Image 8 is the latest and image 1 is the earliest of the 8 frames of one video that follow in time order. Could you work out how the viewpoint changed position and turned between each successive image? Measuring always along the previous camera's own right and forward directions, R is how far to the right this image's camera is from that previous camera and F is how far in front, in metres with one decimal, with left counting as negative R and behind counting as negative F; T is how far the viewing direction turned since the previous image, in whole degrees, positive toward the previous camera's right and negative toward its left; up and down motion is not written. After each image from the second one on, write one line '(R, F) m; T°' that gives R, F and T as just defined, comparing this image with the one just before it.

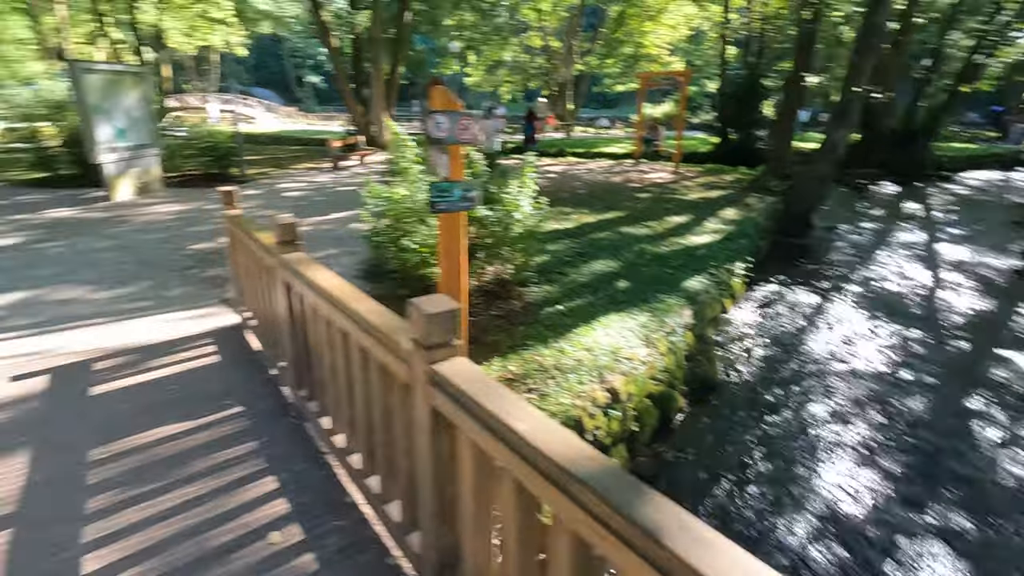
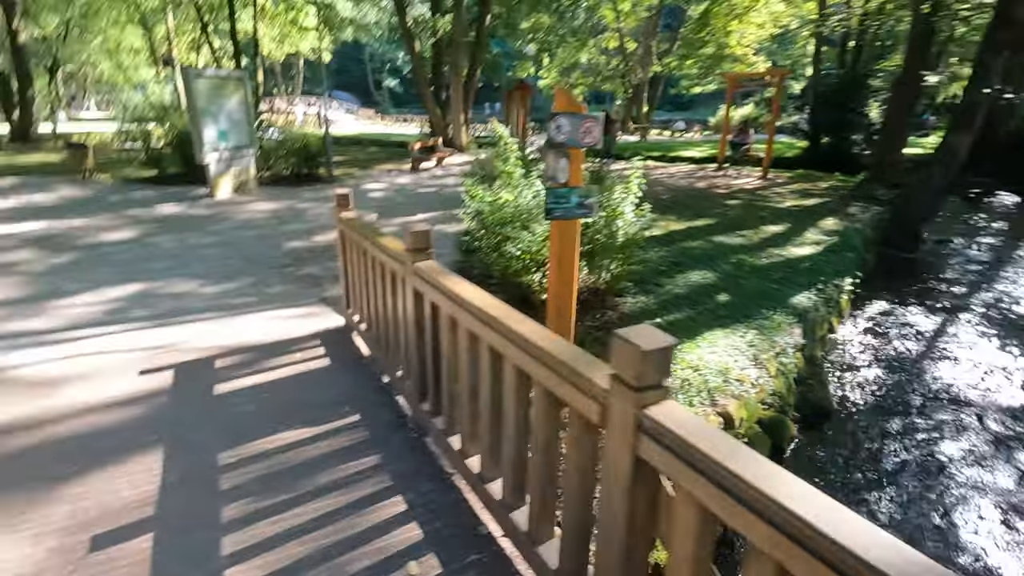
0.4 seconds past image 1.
(-0.4, +0.2) m; -7°
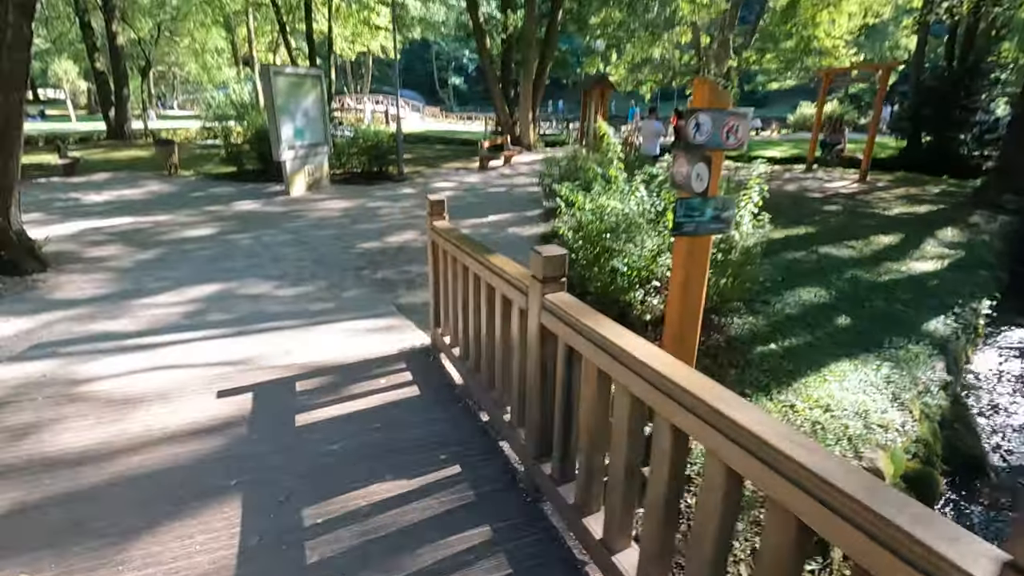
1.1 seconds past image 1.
(-0.4, +0.5) m; -6°
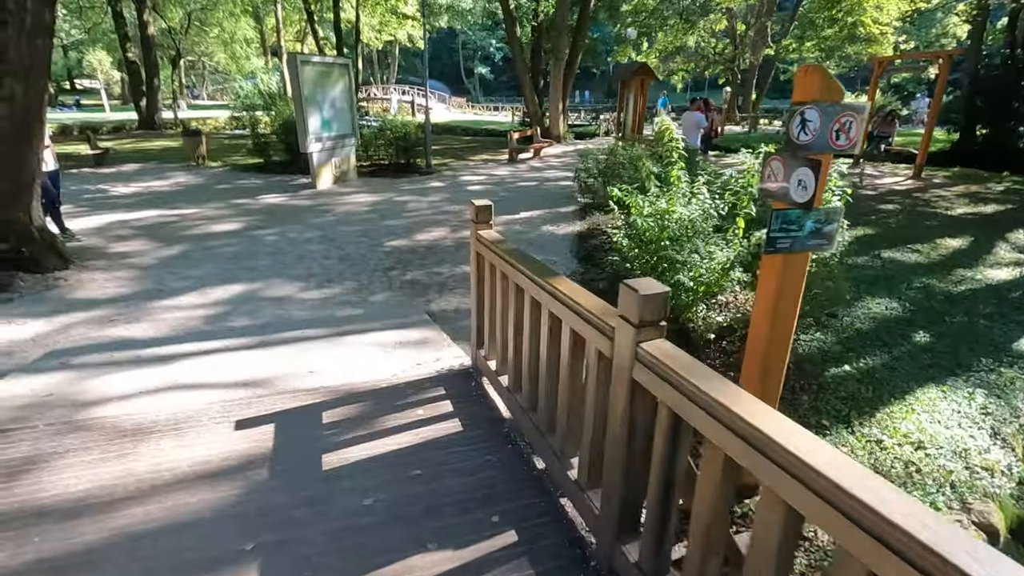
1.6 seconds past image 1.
(-0.2, +0.4) m; -2°
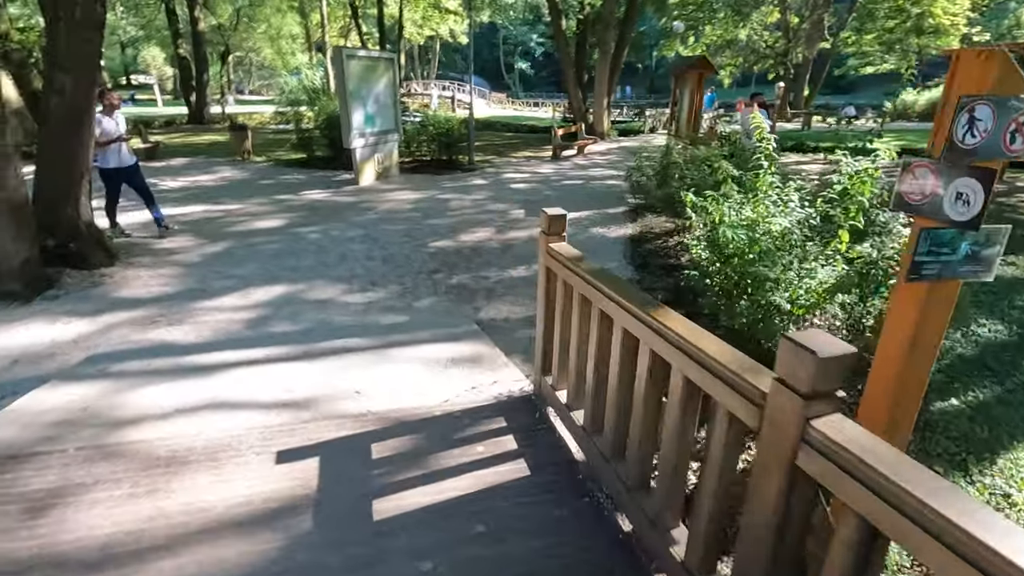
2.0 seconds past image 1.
(-0.2, +0.4) m; -4°
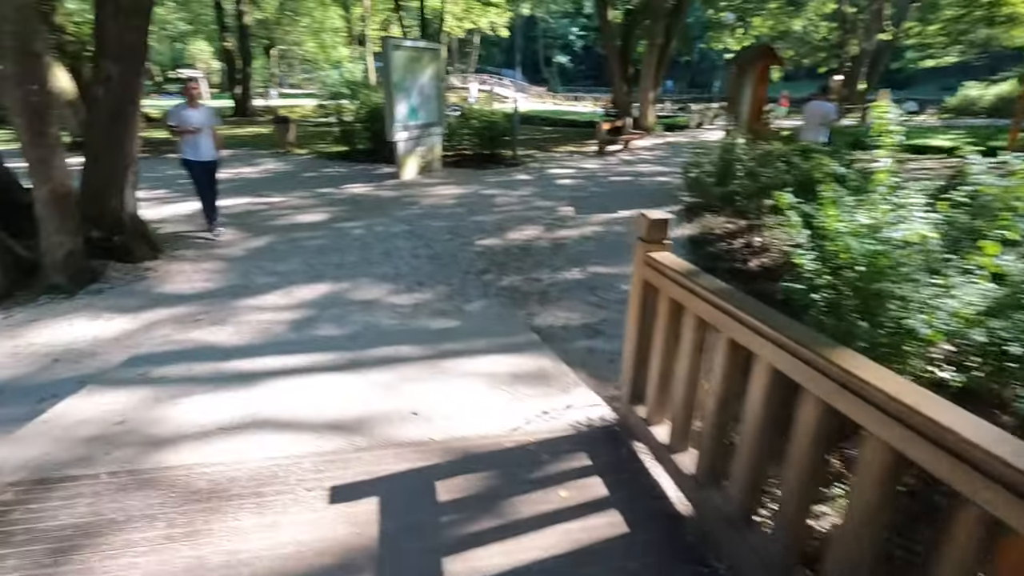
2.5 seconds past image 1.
(-0.2, +0.4) m; -3°
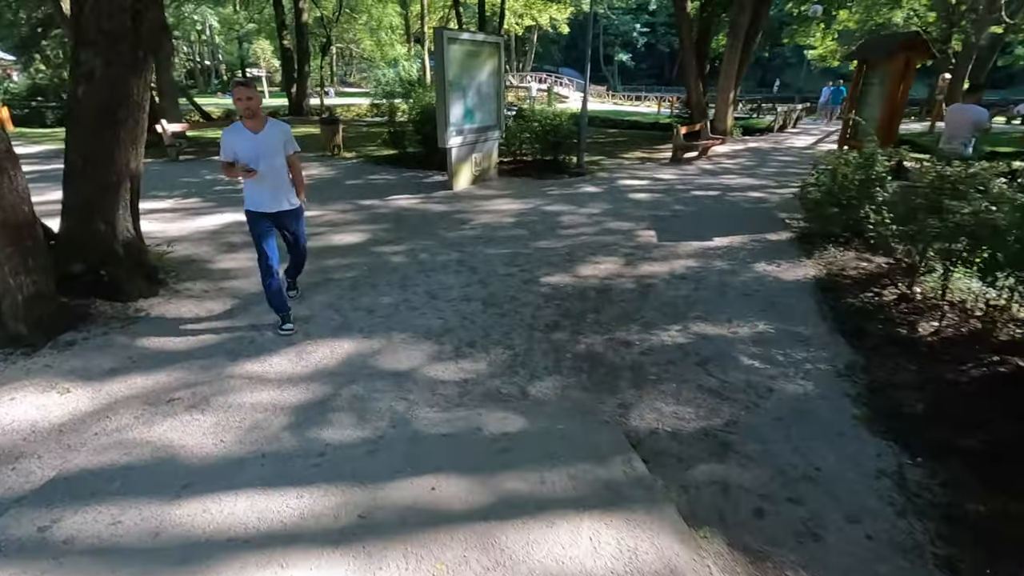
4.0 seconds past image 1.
(-0.3, +1.4) m; -5°
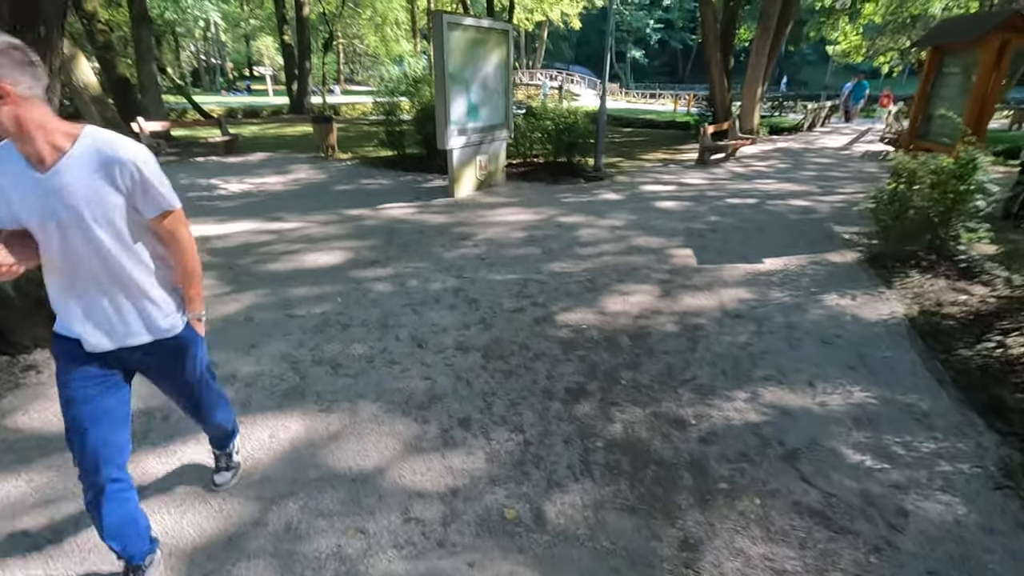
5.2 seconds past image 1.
(0.0, +1.2) m; -1°
